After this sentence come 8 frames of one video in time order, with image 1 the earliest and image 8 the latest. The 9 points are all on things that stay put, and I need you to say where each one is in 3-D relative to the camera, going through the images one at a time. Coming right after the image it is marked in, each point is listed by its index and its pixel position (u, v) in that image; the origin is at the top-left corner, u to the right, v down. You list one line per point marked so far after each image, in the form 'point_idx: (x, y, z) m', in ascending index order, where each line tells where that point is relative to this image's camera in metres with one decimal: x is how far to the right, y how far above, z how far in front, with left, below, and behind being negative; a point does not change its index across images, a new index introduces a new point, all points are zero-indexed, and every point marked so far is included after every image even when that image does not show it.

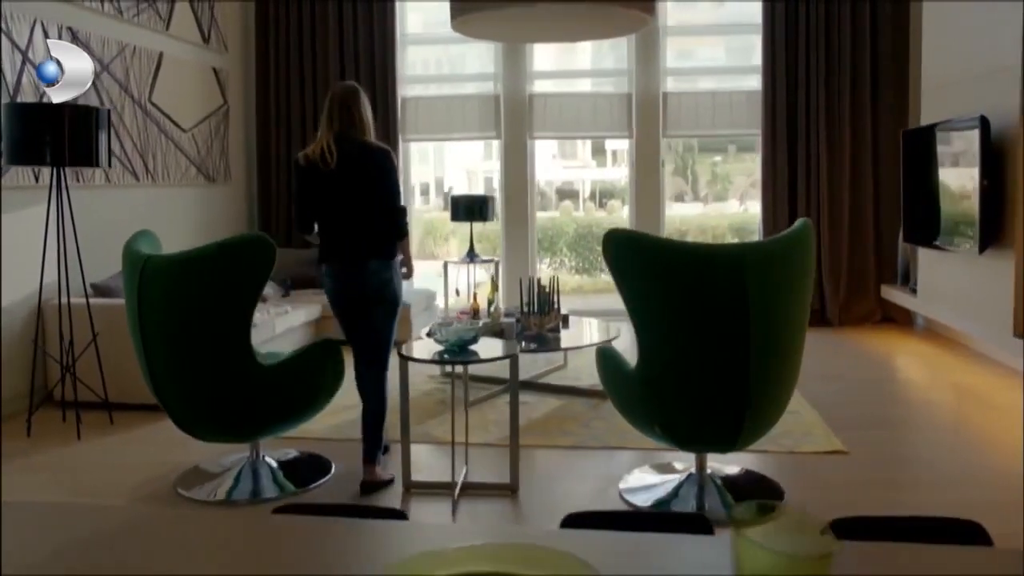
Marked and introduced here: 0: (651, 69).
0: (+1.1, +1.7, +6.8) m
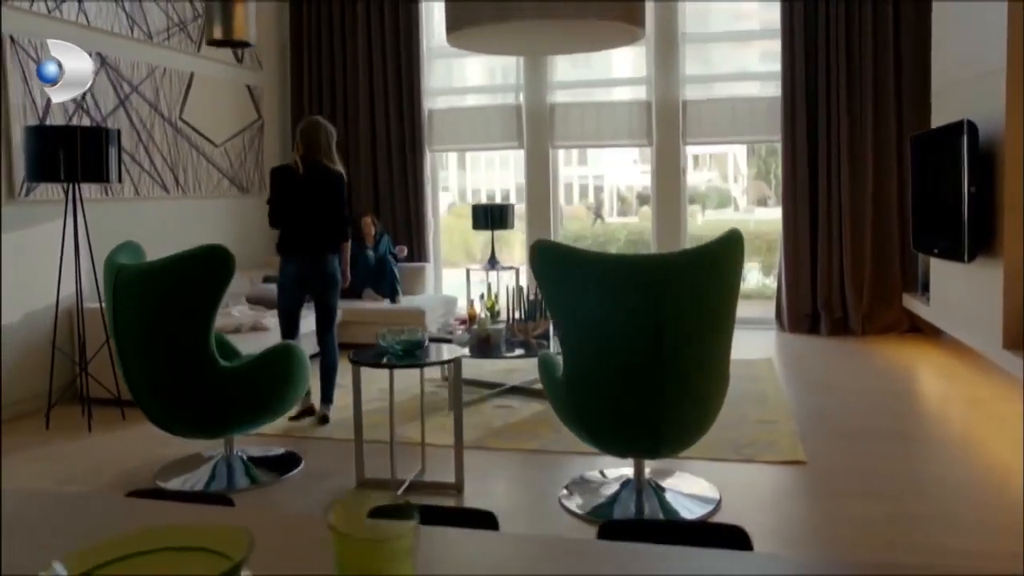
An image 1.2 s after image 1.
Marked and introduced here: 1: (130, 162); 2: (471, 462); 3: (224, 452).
0: (+1.2, +1.7, +6.8) m
1: (-2.4, +0.8, +5.3) m
2: (-0.2, -0.7, +3.7) m
3: (-1.2, -0.7, +3.6) m
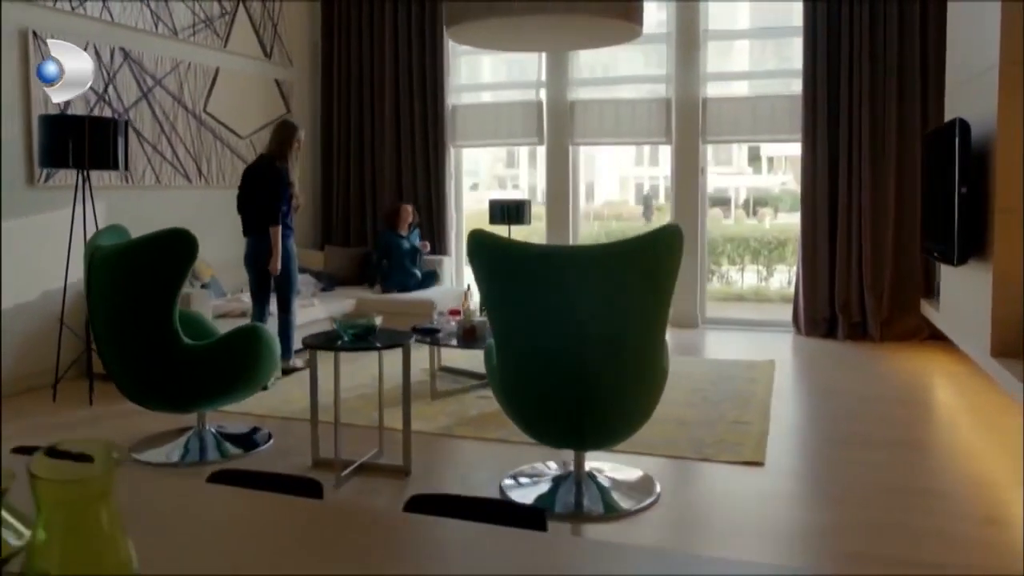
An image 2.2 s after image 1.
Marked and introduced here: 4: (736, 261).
0: (+1.4, +1.7, +6.7) m
1: (-2.4, +0.9, +5.5) m
2: (-0.4, -0.7, +3.7) m
3: (-1.4, -0.6, +3.7) m
4: (+2.1, +0.3, +6.9) m
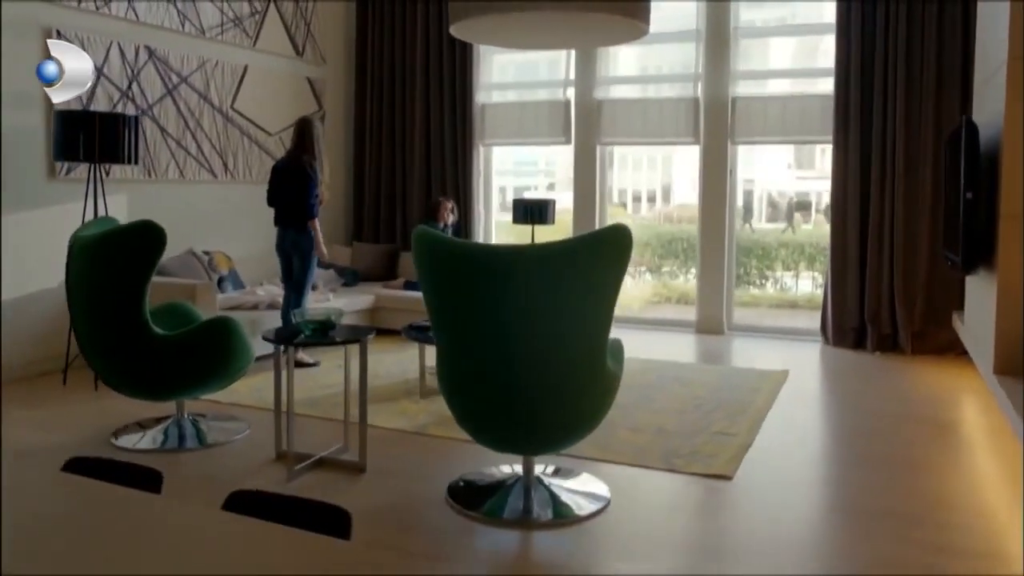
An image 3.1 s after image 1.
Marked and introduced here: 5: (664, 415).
0: (+1.6, +1.6, +6.5) m
1: (-2.3, +1.0, +5.7) m
2: (-0.5, -0.7, +3.7) m
3: (-1.5, -0.6, +3.8) m
4: (+2.3, +0.2, +6.7) m
5: (+0.7, -0.6, +4.1) m
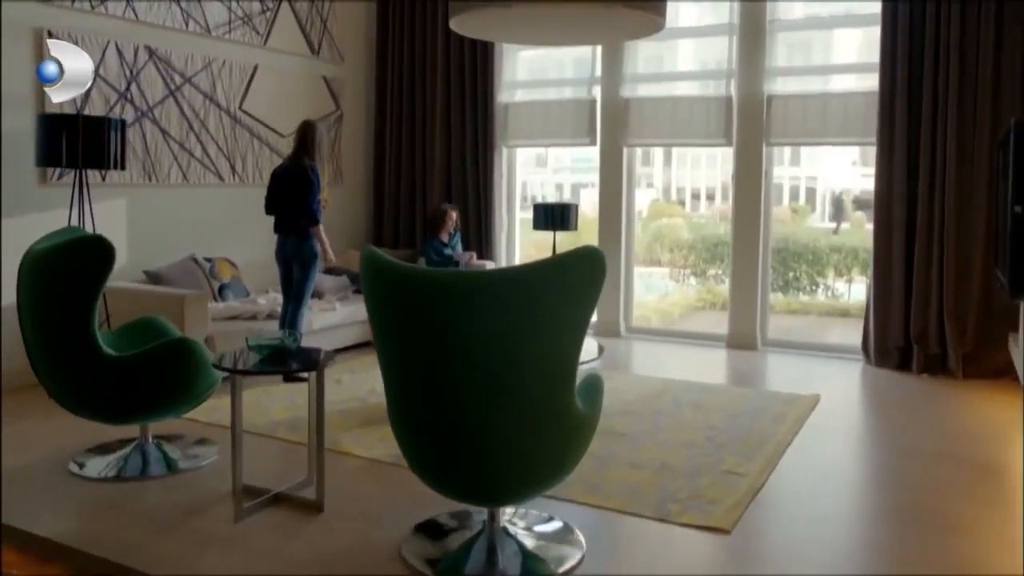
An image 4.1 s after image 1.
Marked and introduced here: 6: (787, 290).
0: (+1.7, +1.6, +6.1) m
1: (-2.2, +0.9, +5.5) m
2: (-0.6, -0.8, +3.4) m
3: (-1.6, -0.6, +3.6) m
4: (+2.4, +0.1, +6.2) m
5: (+0.7, -0.7, +3.7) m
6: (+2.1, 0.0, +6.4) m
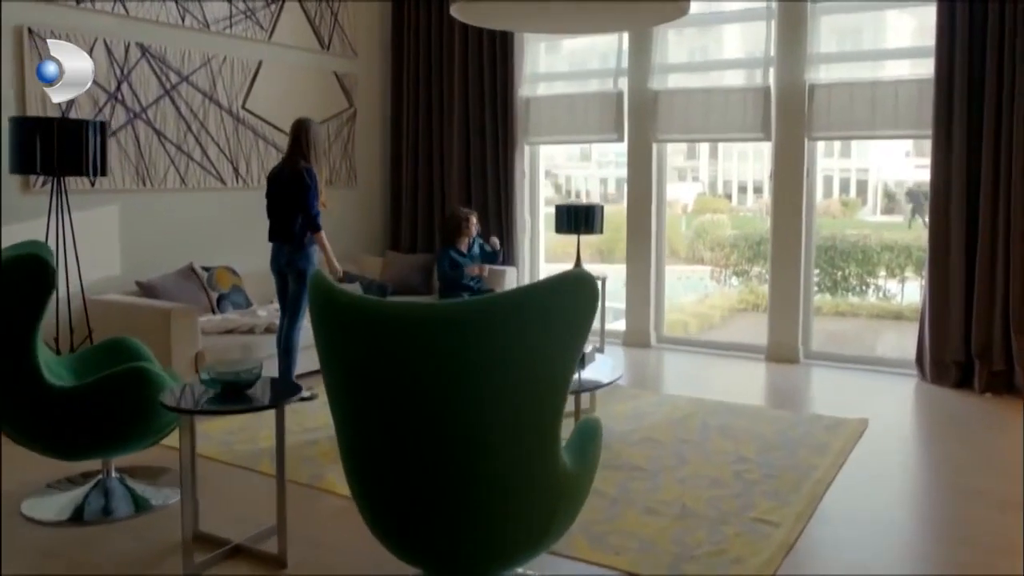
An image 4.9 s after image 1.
0: (+1.9, +1.5, +5.6) m
1: (-2.1, +0.8, +5.2) m
2: (-0.6, -0.8, +3.0) m
3: (-1.6, -0.7, +3.3) m
4: (+2.5, +0.1, +5.6) m
5: (+0.7, -0.8, +3.3) m
6: (+2.2, 0.0, +5.9) m
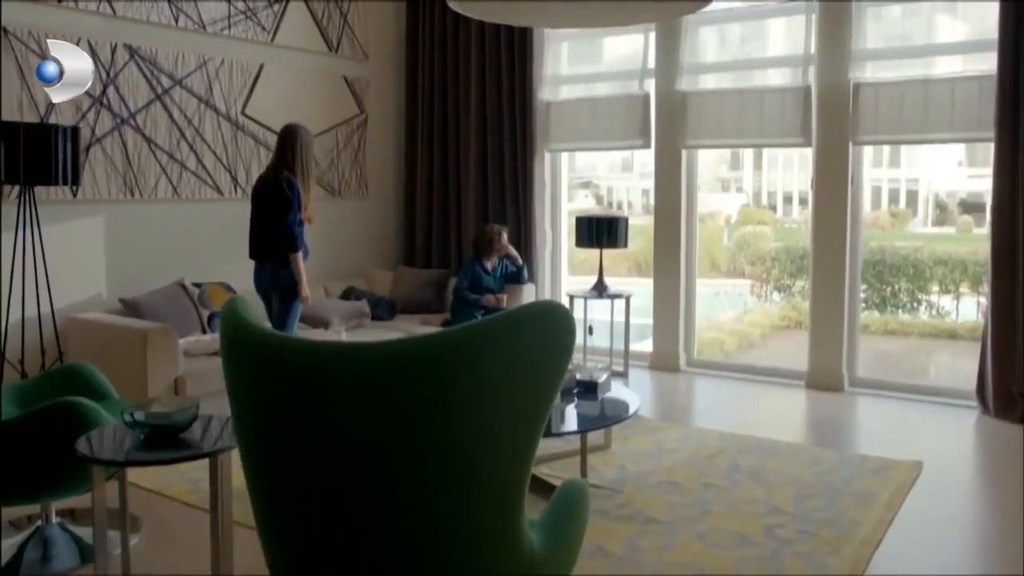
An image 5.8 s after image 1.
0: (+2.0, +1.4, +5.1) m
1: (-2.0, +0.7, +4.9) m
2: (-0.6, -0.9, +2.6) m
3: (-1.6, -0.8, +2.9) m
4: (+2.6, -0.1, +5.1) m
5: (+0.7, -0.9, +2.8) m
6: (+2.3, -0.1, +5.4) m
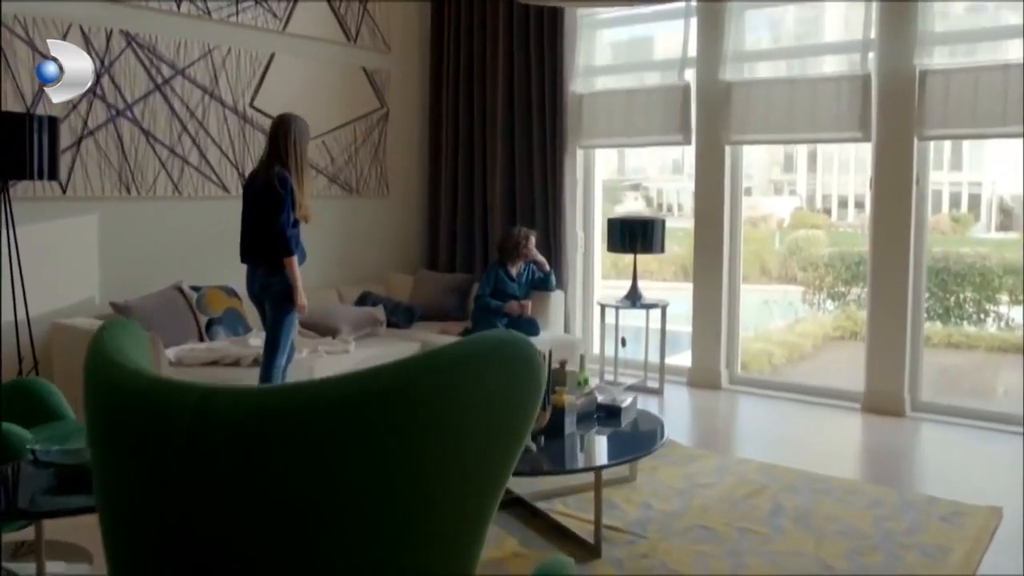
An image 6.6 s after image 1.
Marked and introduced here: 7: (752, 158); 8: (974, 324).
0: (+2.1, +1.3, +4.5) m
1: (-1.9, +0.7, +4.6) m
2: (-0.6, -0.9, +2.2) m
3: (-1.6, -0.8, +2.6) m
4: (+2.7, -0.1, +4.5) m
5: (+0.7, -0.9, +2.4) m
6: (+2.5, -0.2, +4.8) m
7: (+1.5, +0.8, +5.3) m
8: (+2.6, -0.2, +4.7) m
